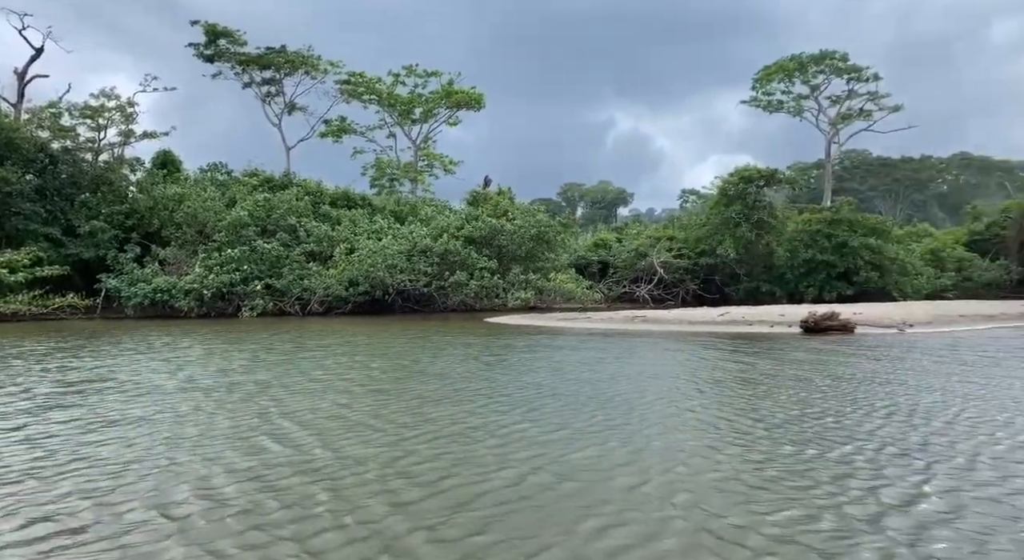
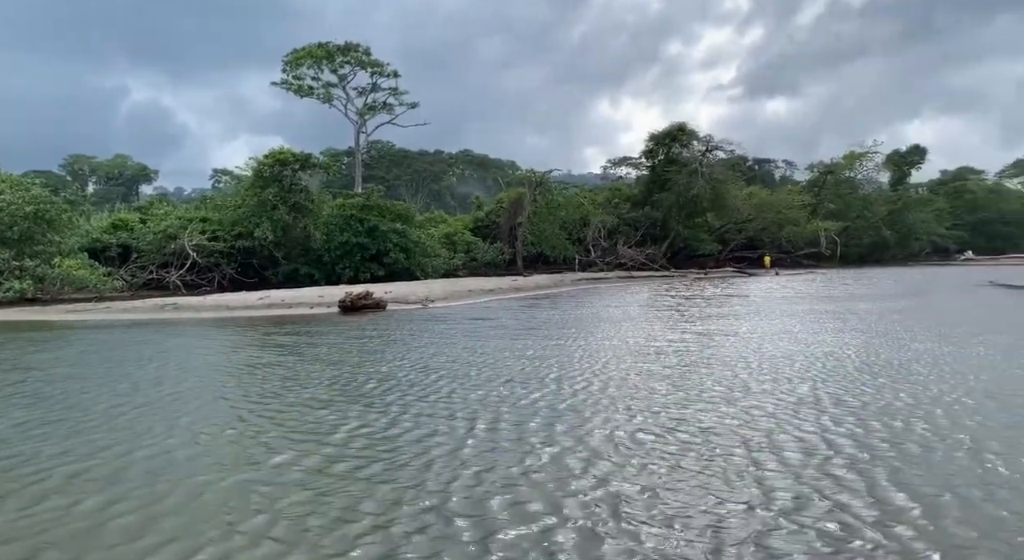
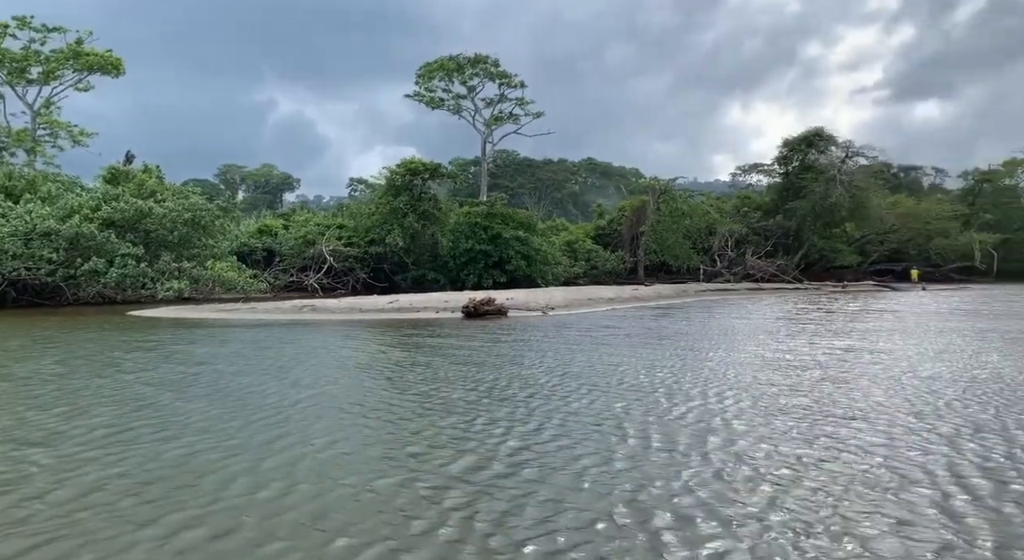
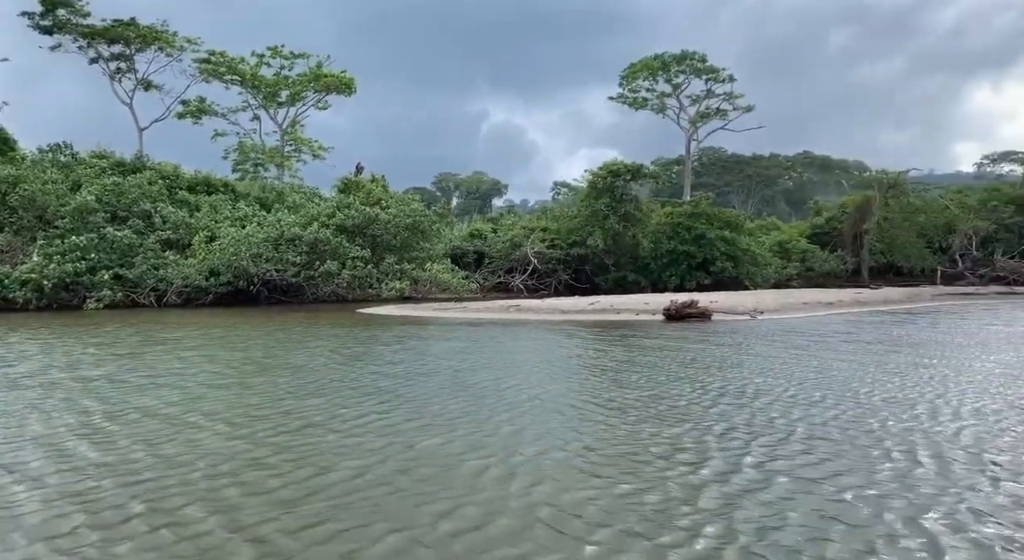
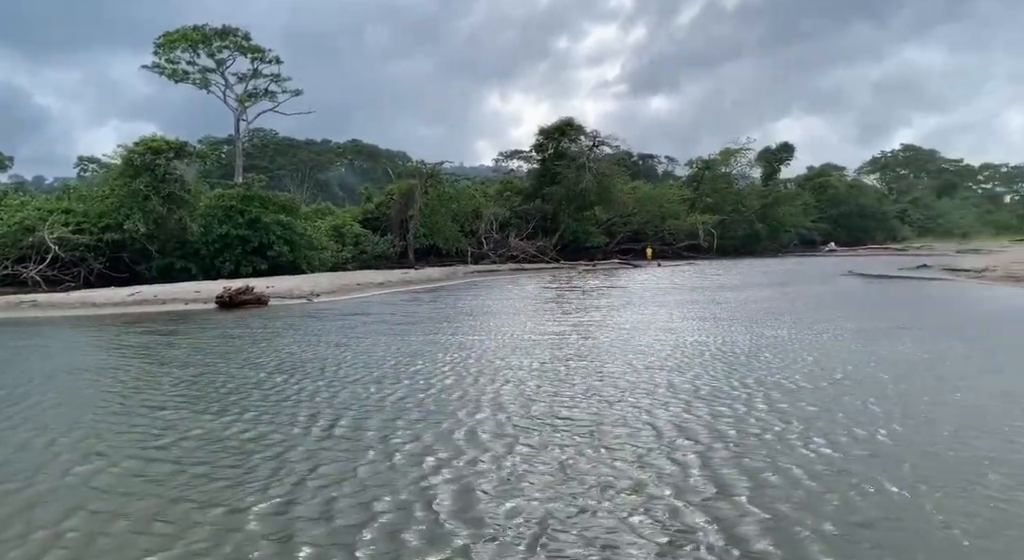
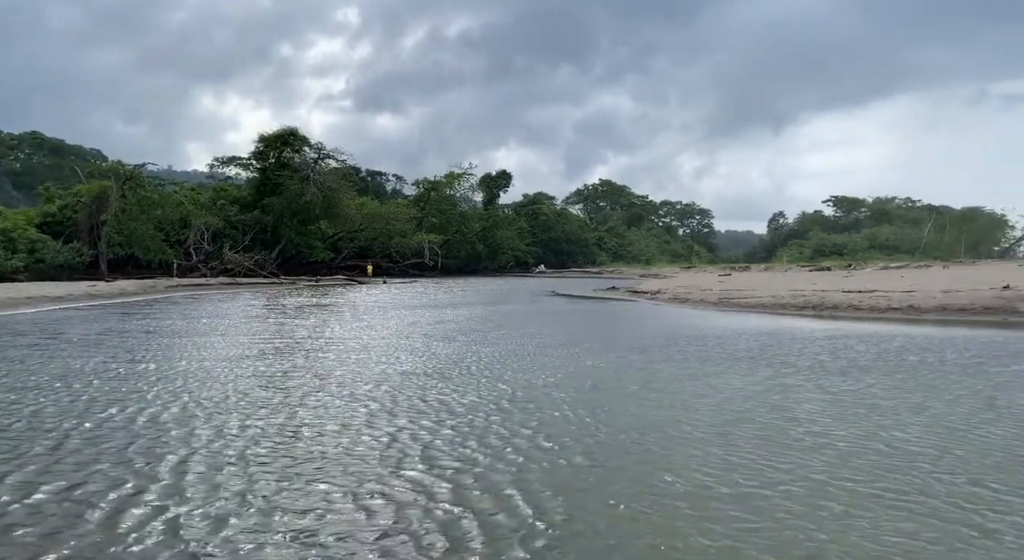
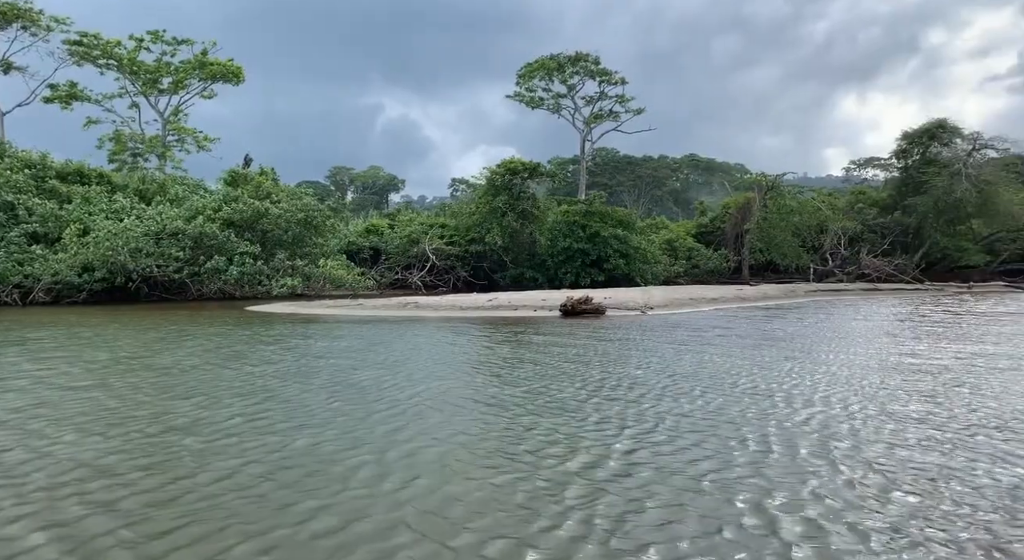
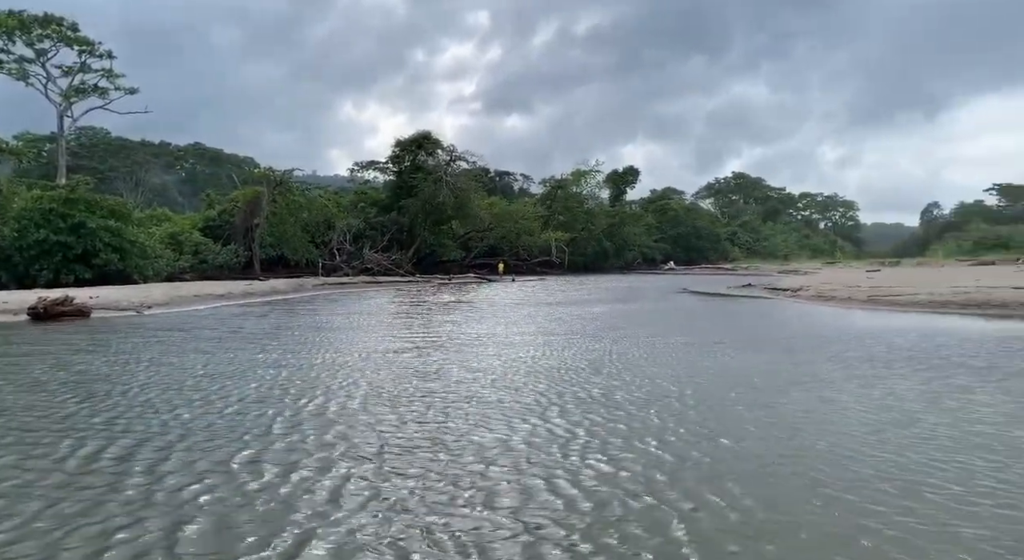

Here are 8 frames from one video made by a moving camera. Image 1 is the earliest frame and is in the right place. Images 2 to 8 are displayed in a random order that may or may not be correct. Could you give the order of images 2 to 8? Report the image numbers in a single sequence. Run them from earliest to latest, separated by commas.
4, 7, 3, 2, 5, 8, 6
